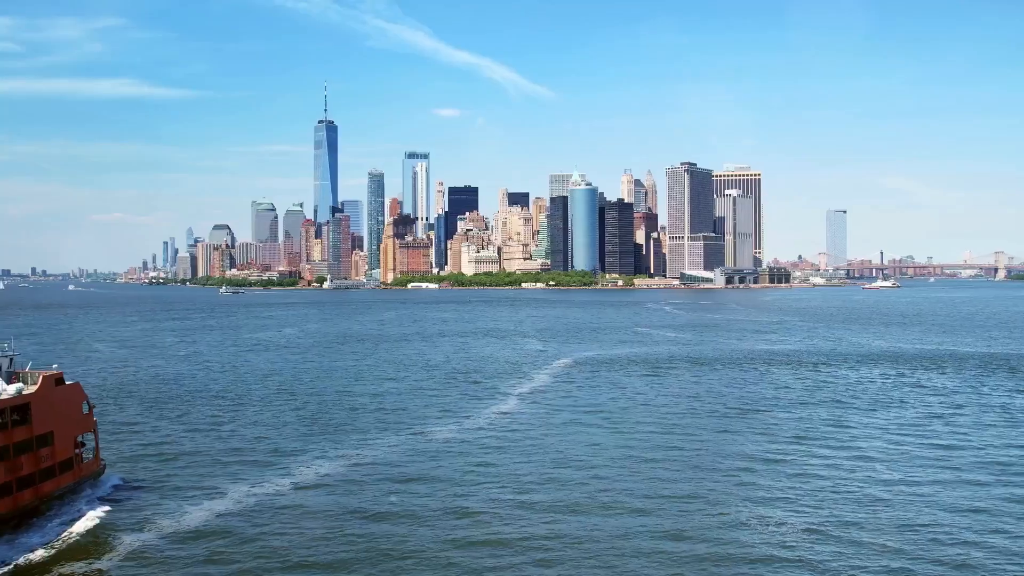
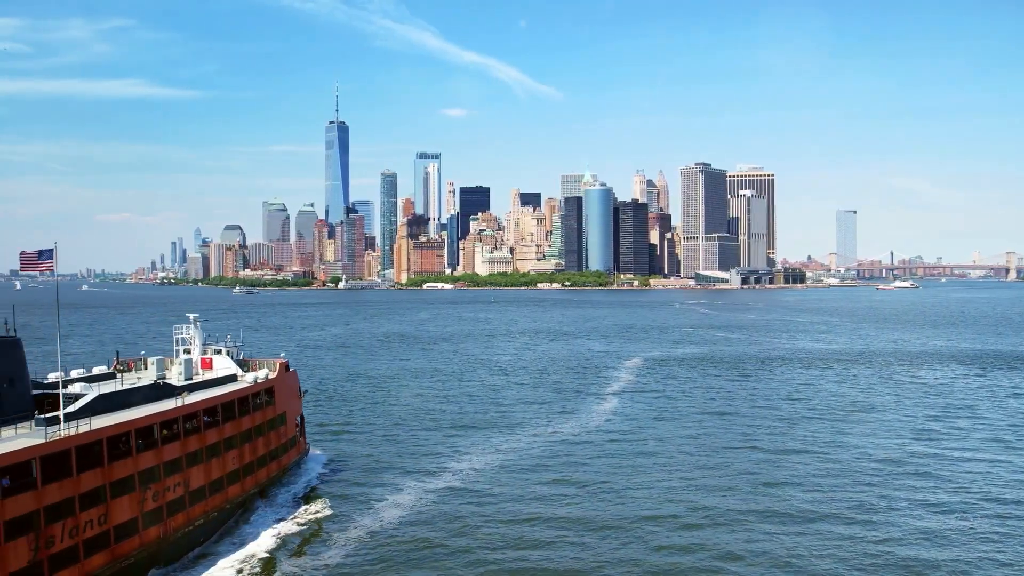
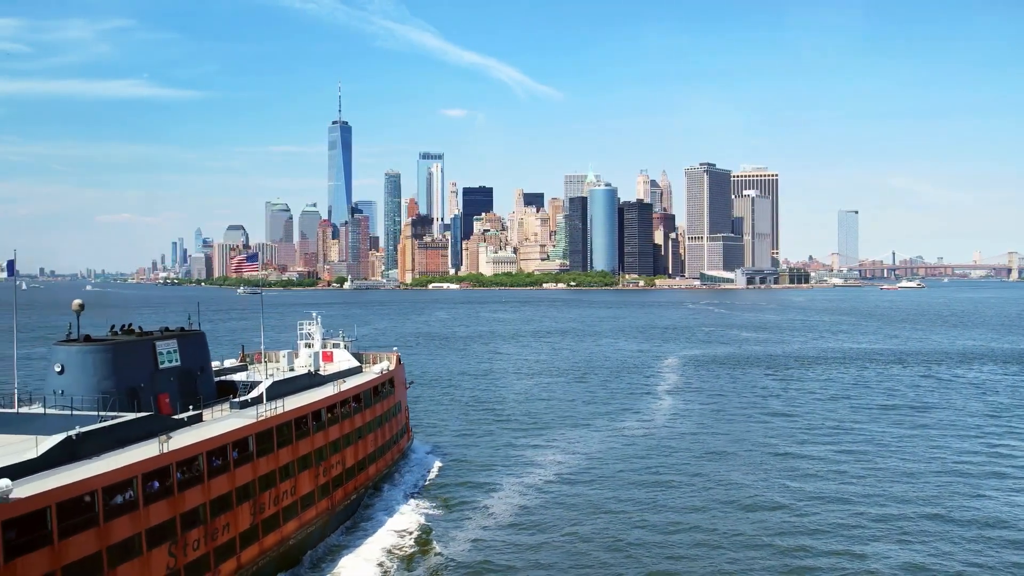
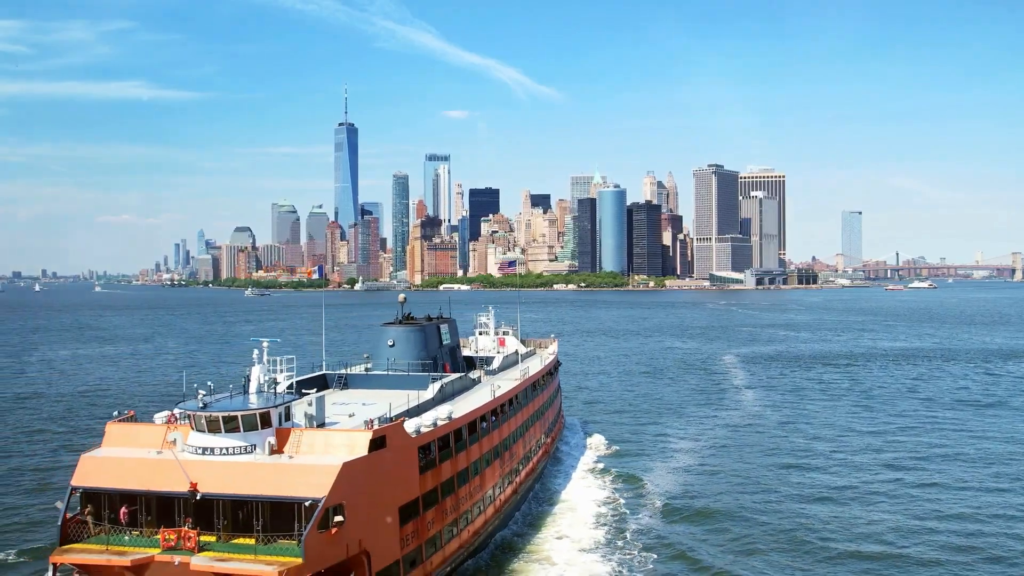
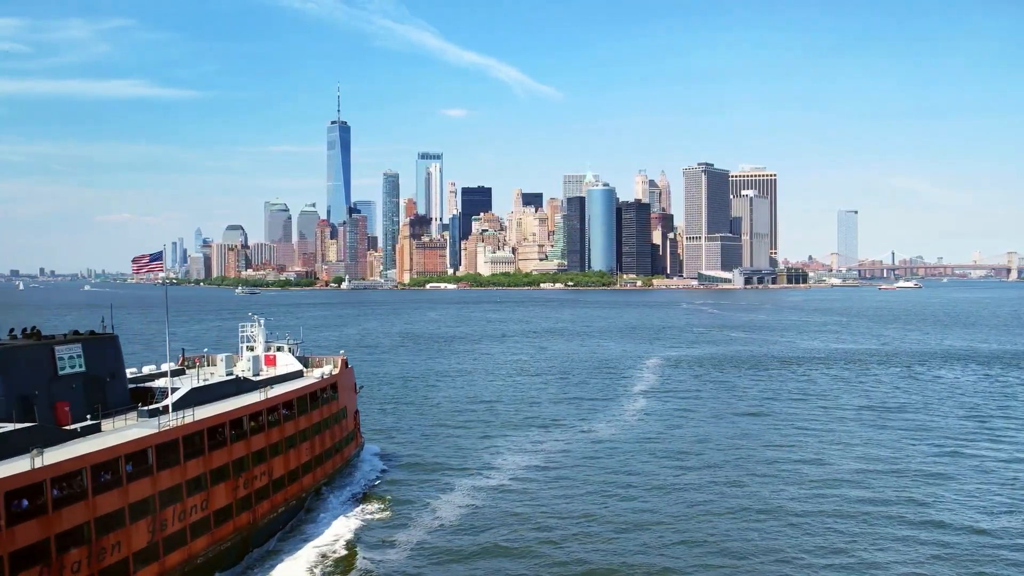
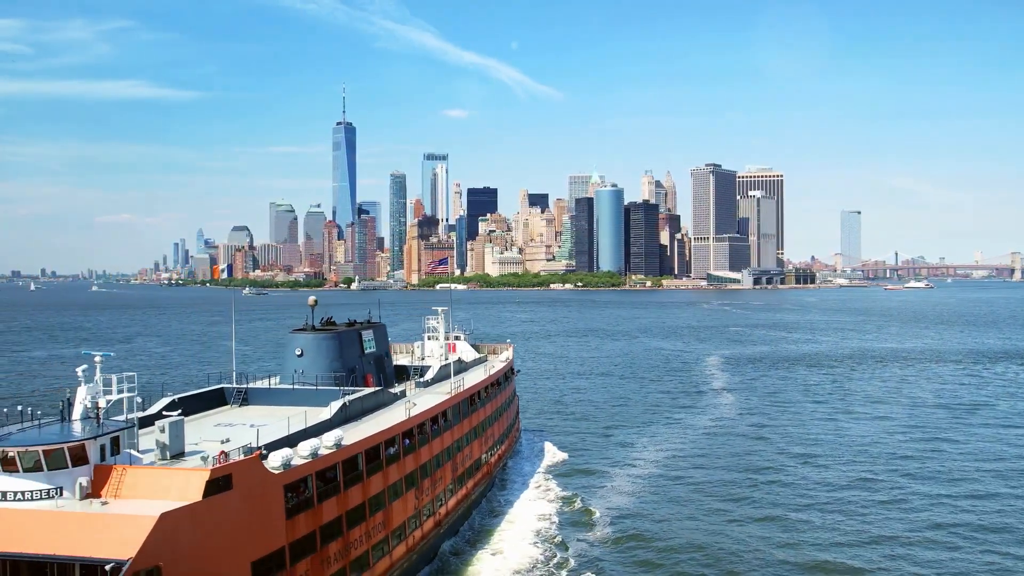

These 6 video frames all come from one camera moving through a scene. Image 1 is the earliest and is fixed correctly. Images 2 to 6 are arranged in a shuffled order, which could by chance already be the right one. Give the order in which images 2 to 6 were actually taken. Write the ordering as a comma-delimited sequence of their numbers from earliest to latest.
2, 5, 3, 6, 4
